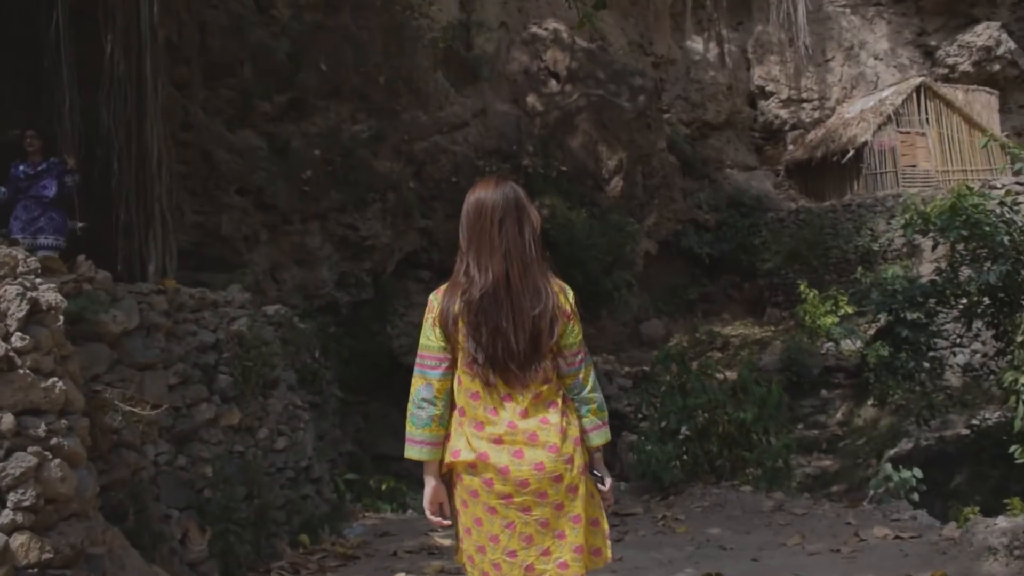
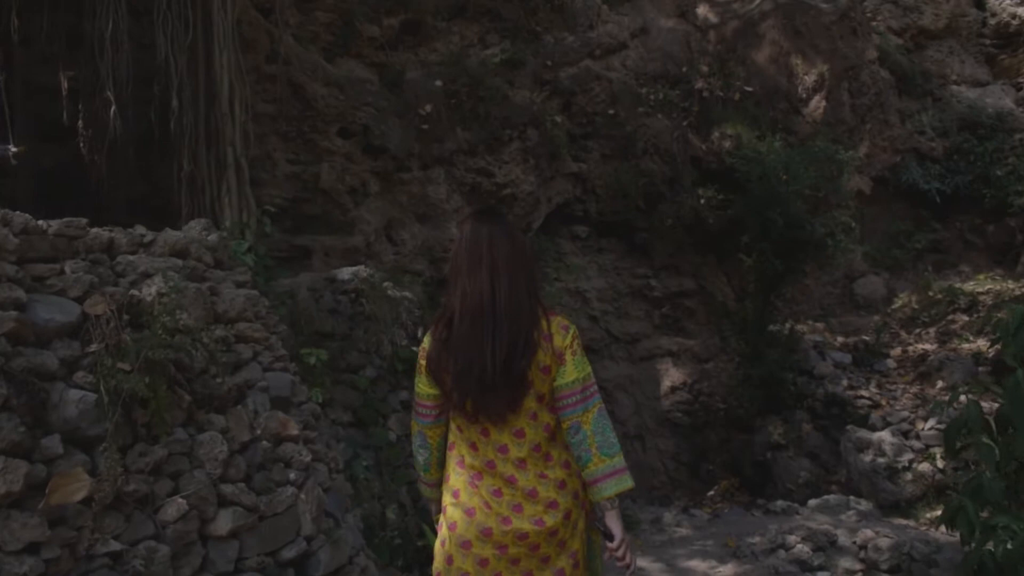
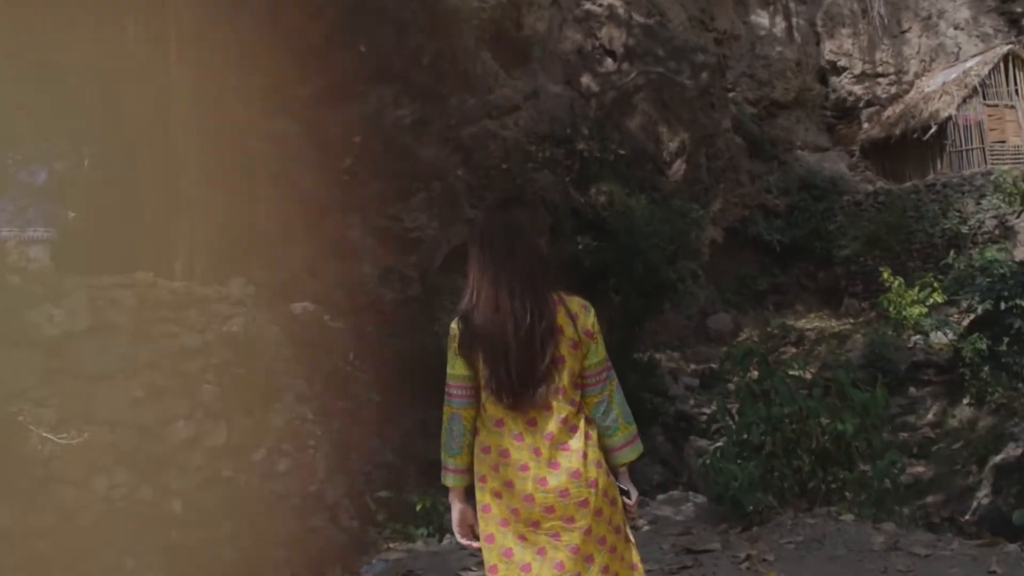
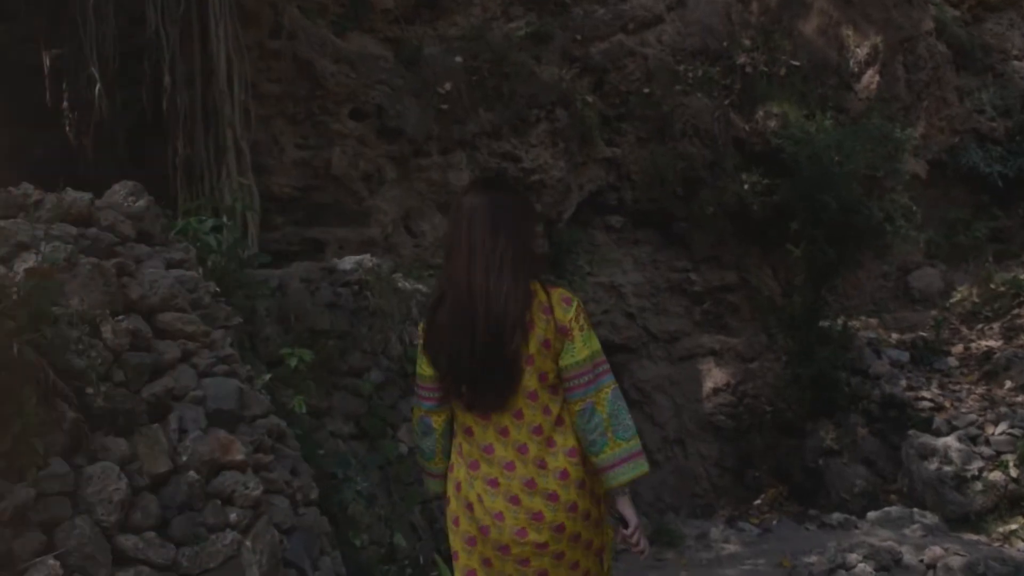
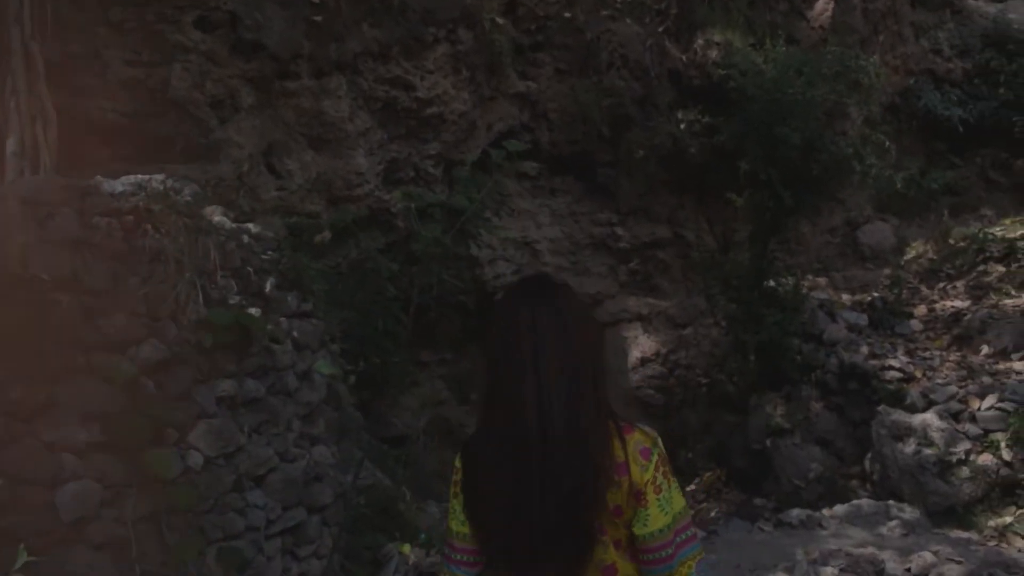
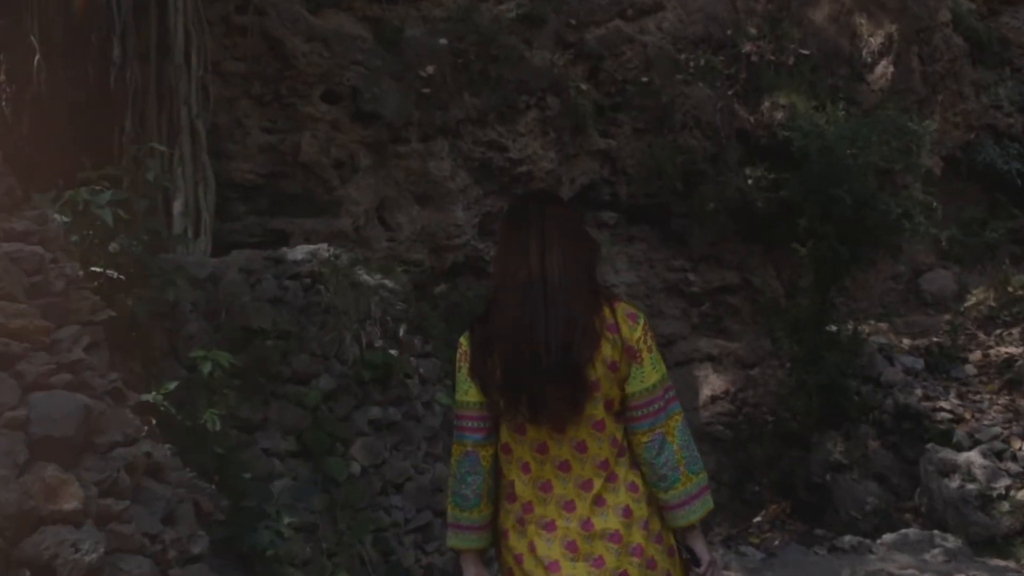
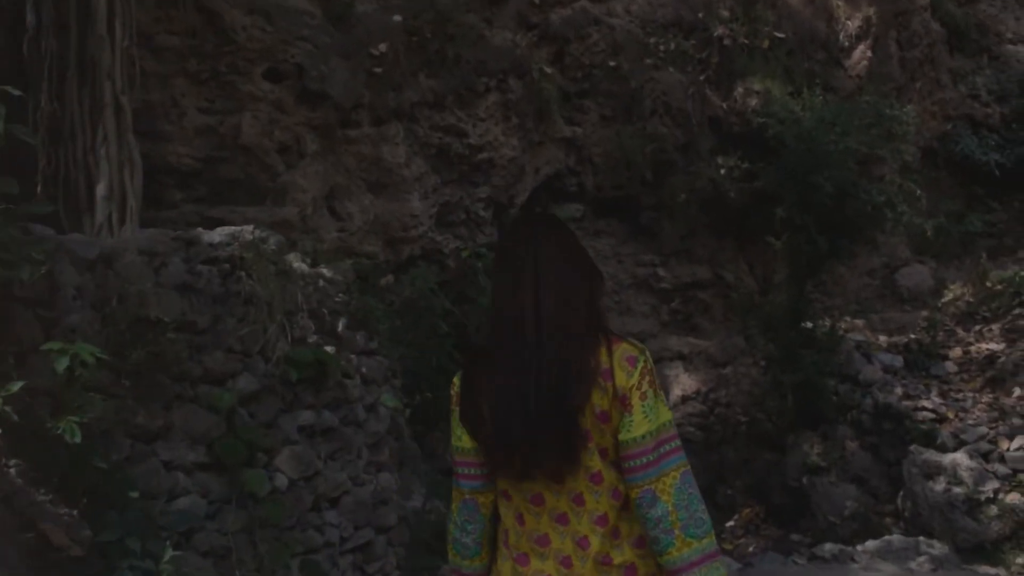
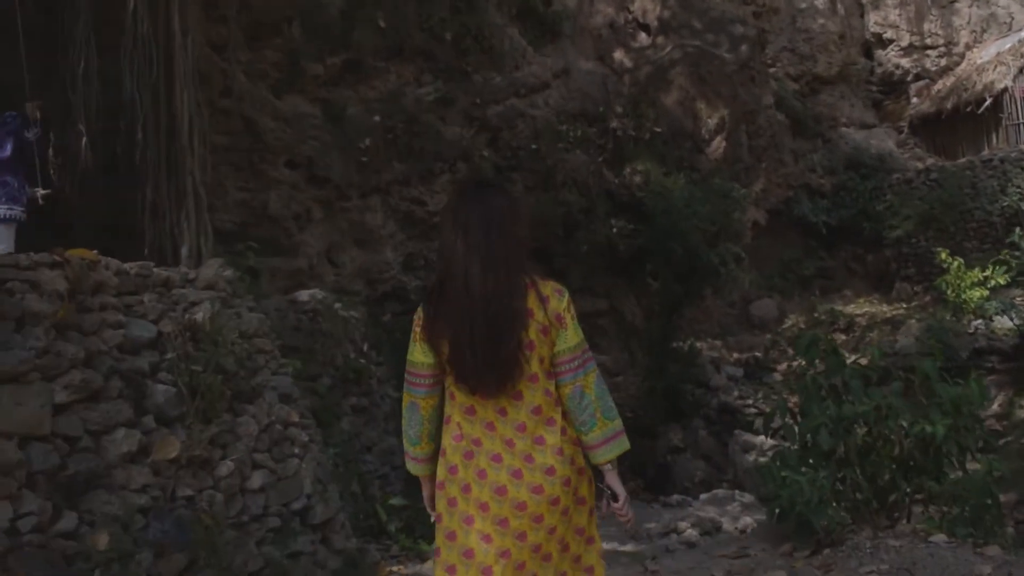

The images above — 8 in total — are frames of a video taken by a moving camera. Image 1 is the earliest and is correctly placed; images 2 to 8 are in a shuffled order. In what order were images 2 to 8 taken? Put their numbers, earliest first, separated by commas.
3, 8, 2, 4, 6, 7, 5
